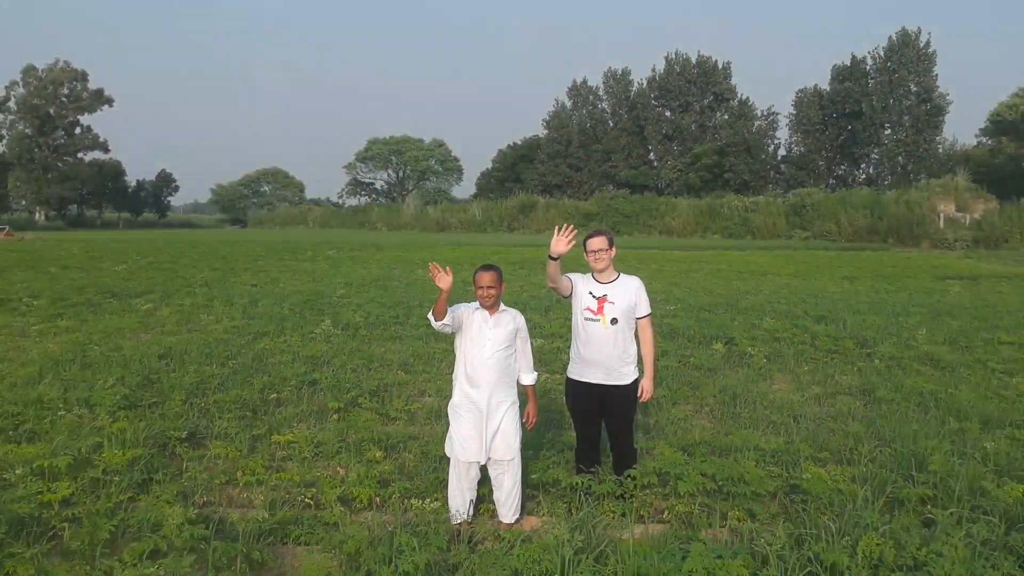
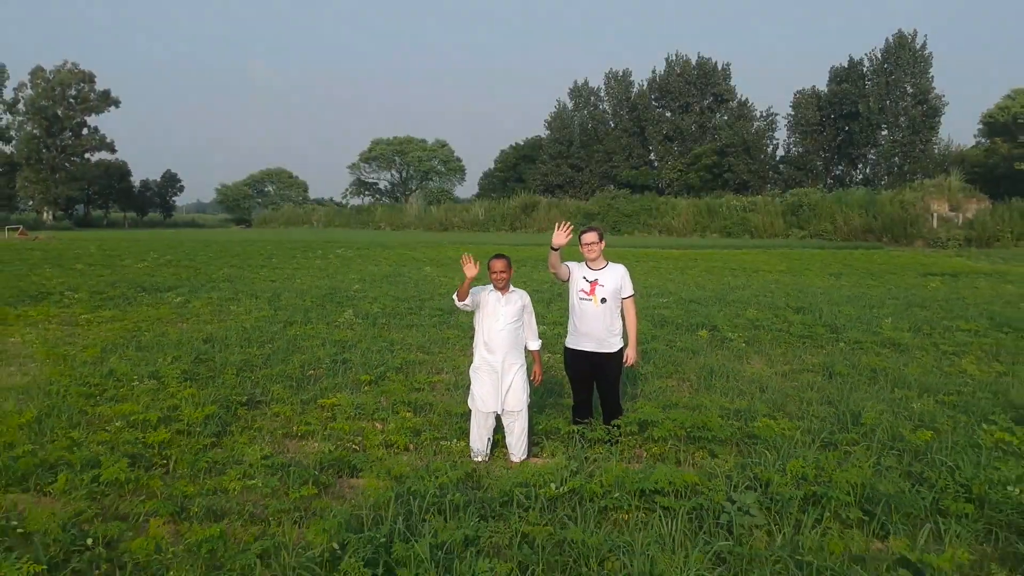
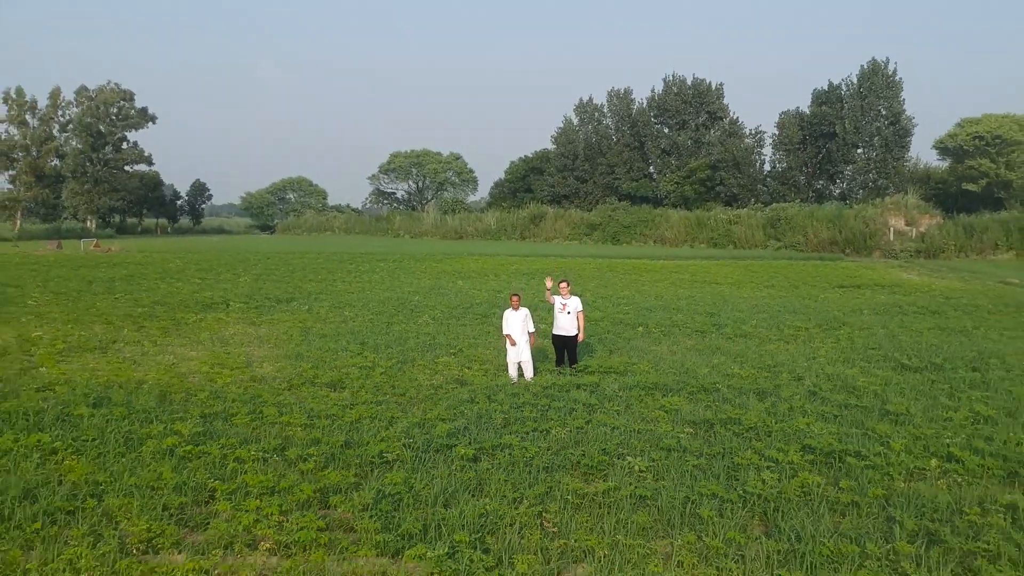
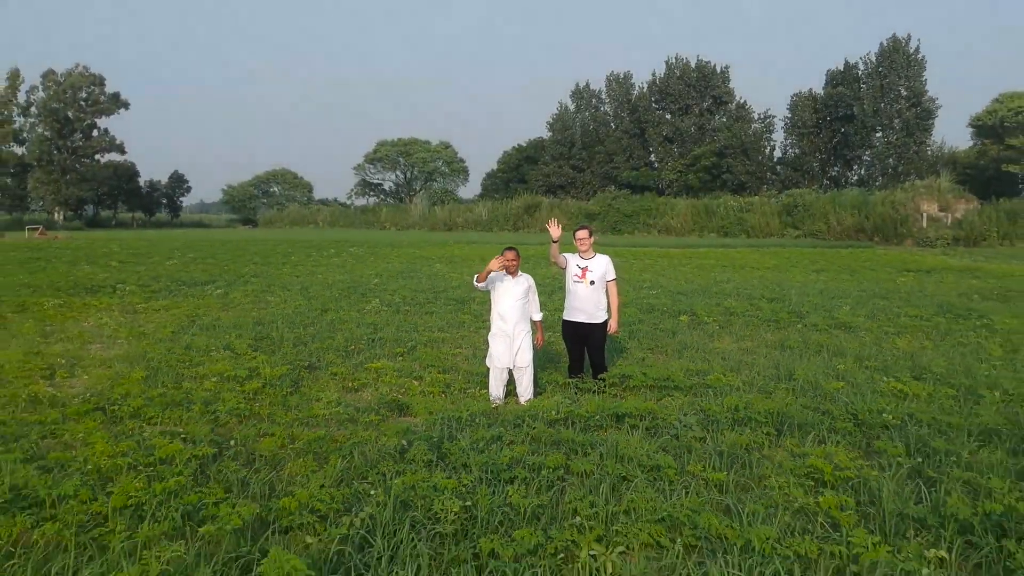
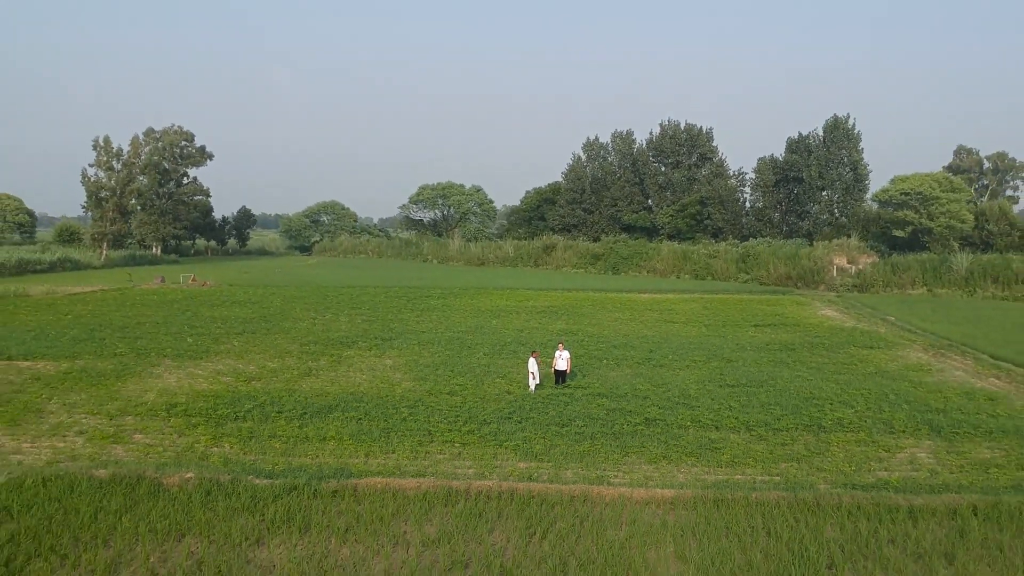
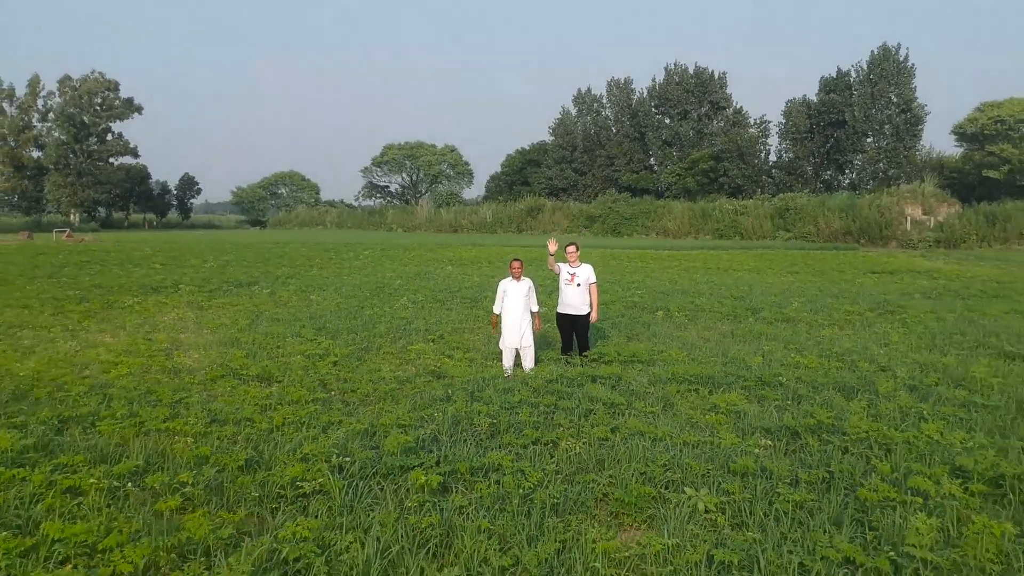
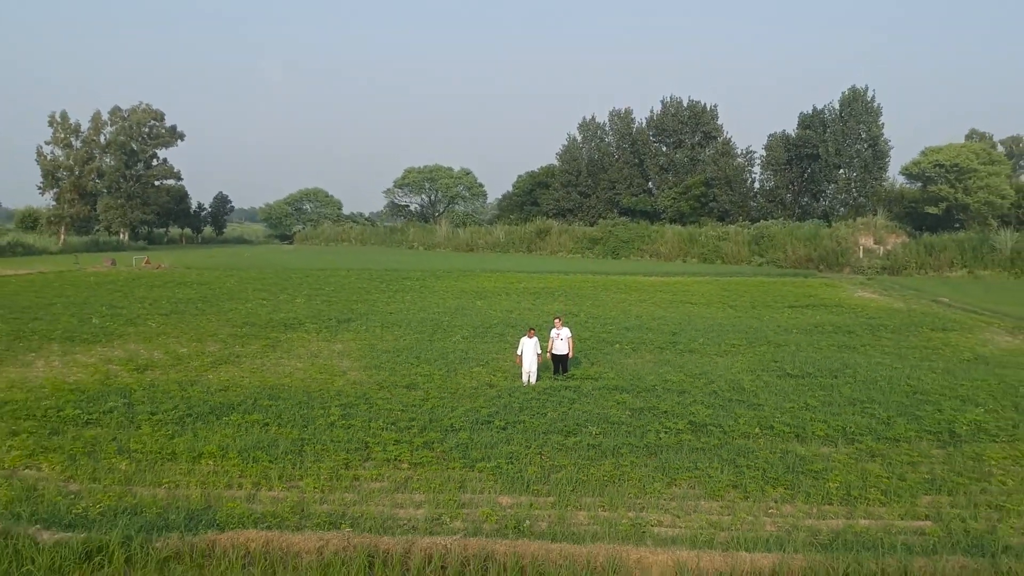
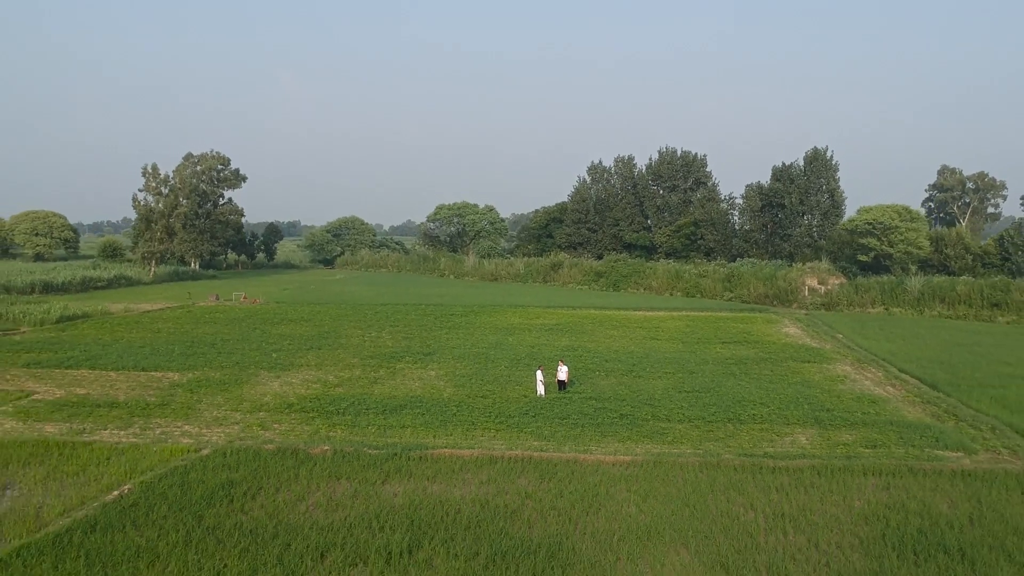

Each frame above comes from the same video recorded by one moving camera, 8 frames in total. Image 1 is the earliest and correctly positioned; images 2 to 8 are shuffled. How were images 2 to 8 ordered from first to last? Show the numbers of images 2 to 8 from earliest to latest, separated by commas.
2, 4, 6, 3, 7, 5, 8
